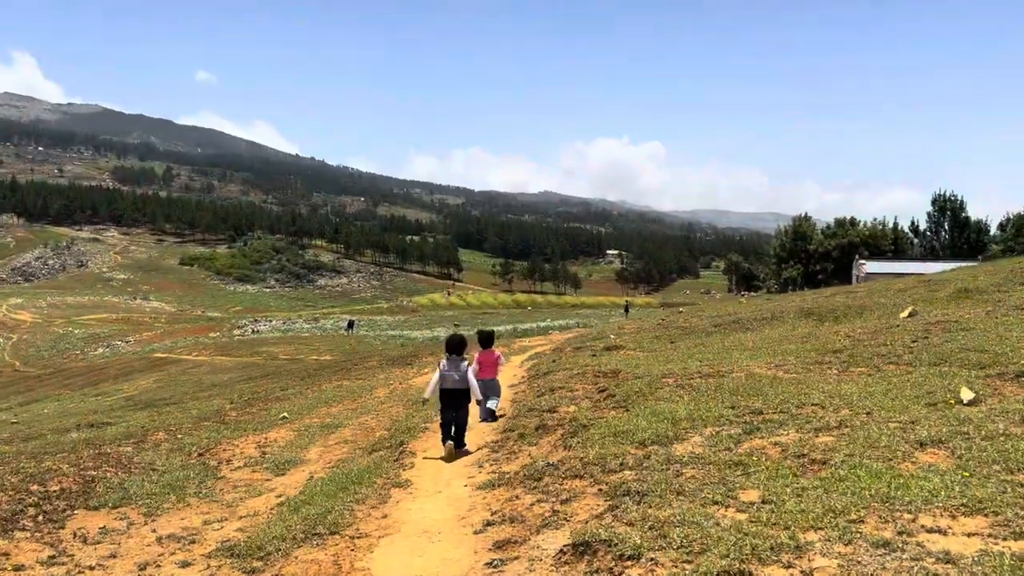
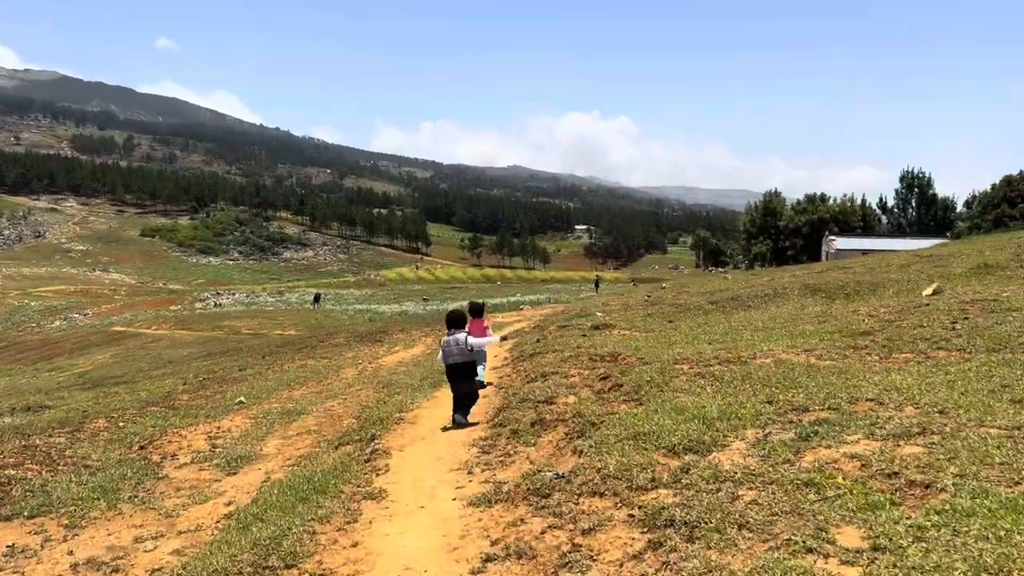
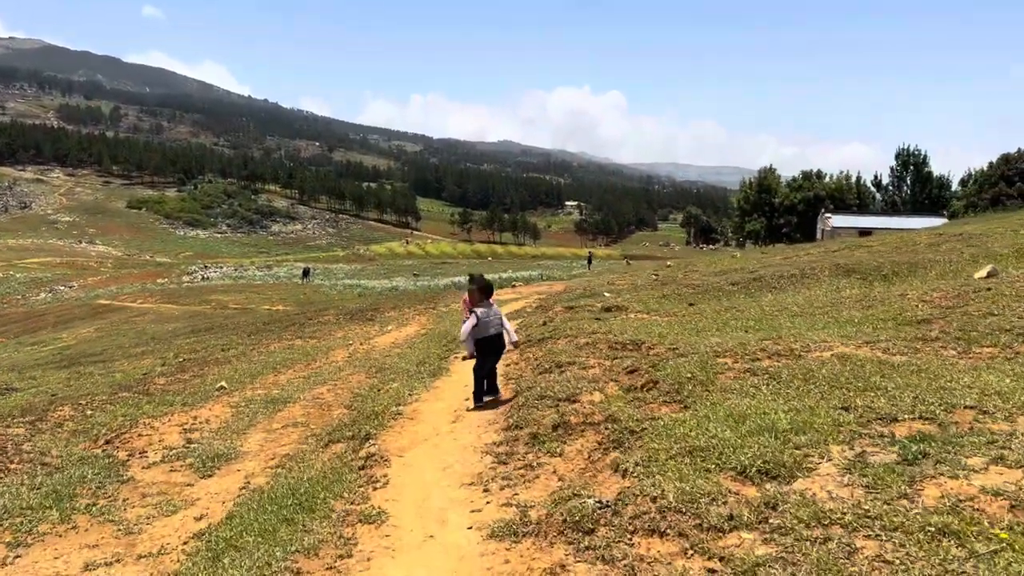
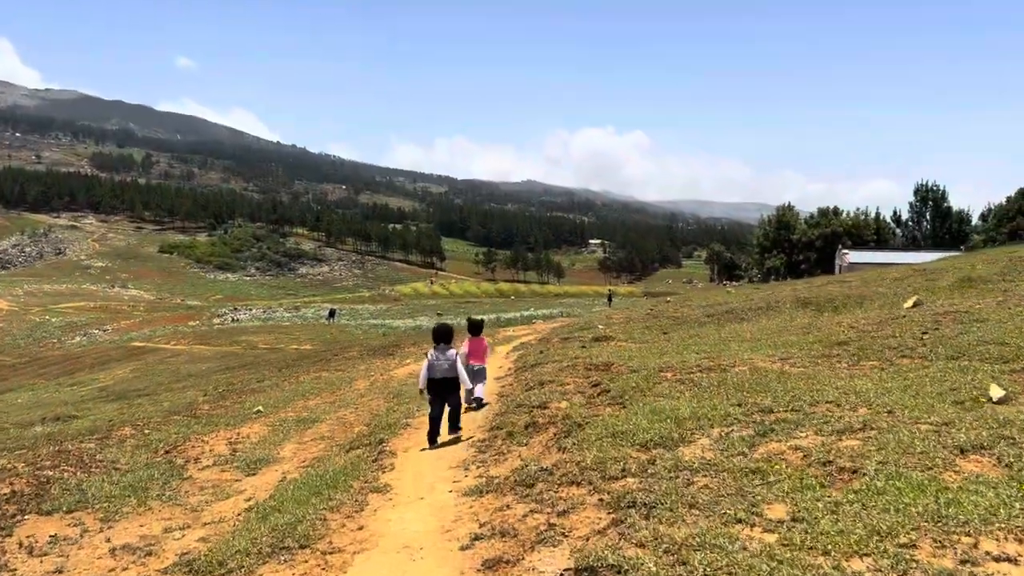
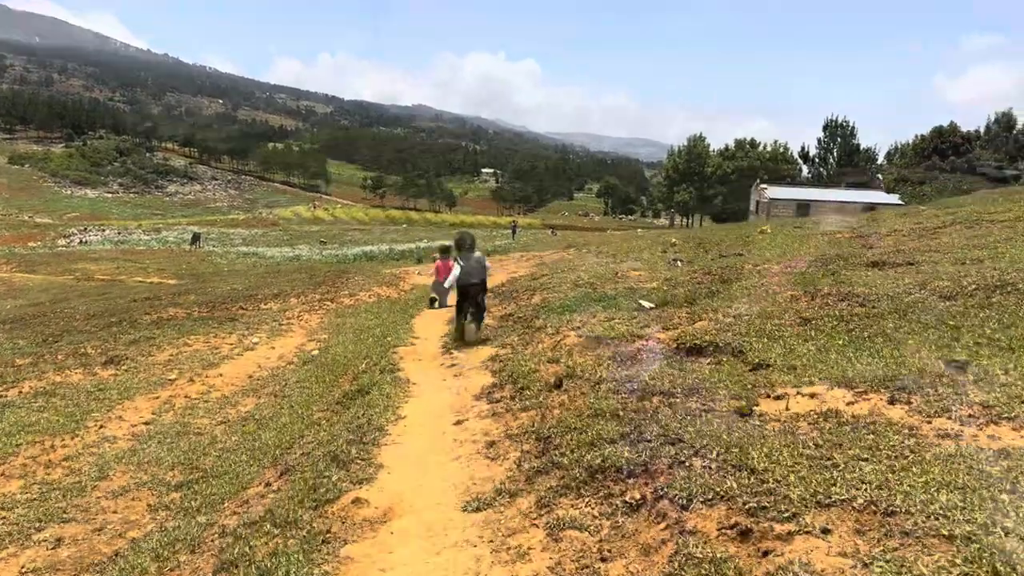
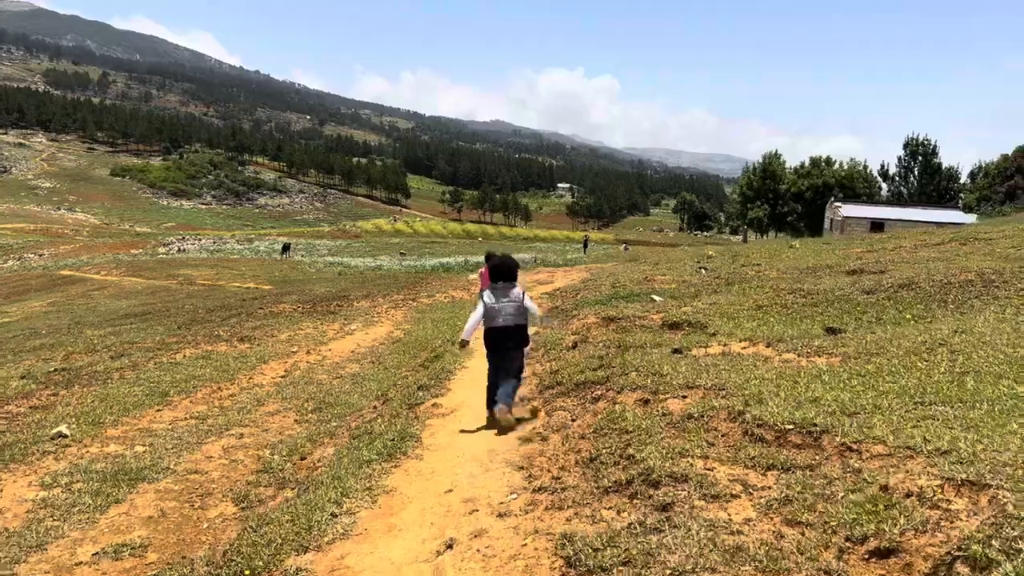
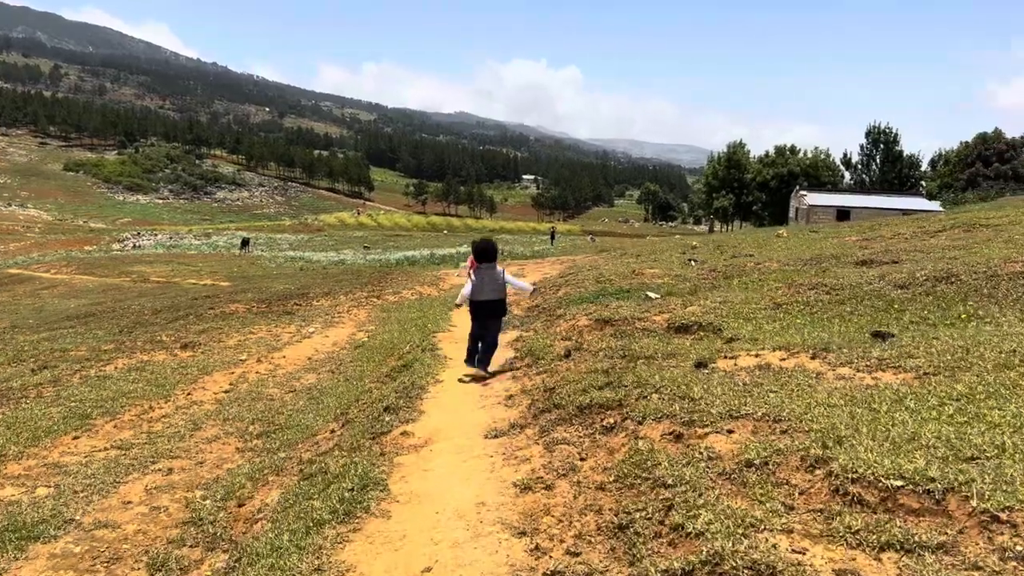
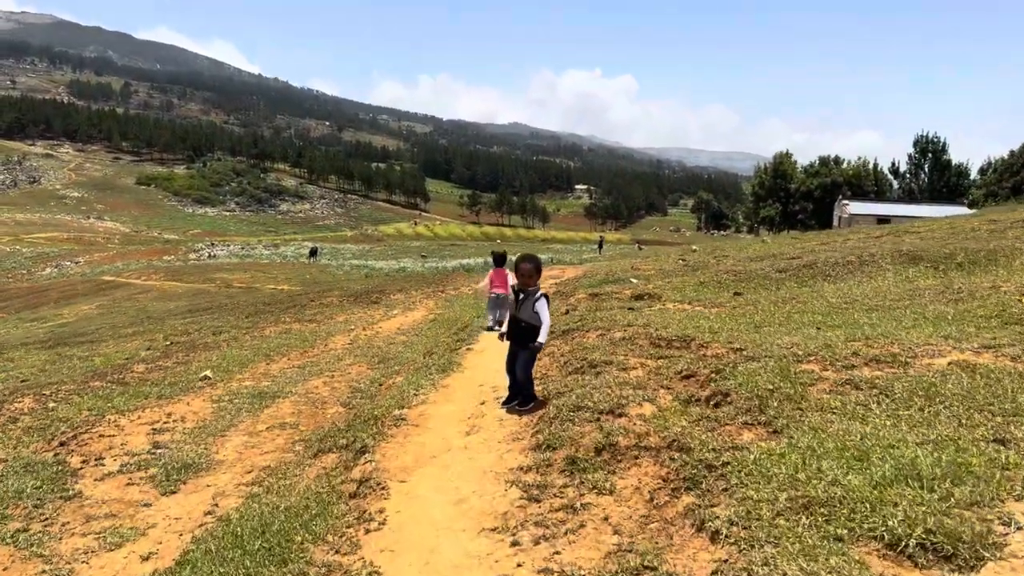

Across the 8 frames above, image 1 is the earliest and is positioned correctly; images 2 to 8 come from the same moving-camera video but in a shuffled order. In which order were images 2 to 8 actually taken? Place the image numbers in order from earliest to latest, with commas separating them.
4, 2, 3, 8, 6, 7, 5
